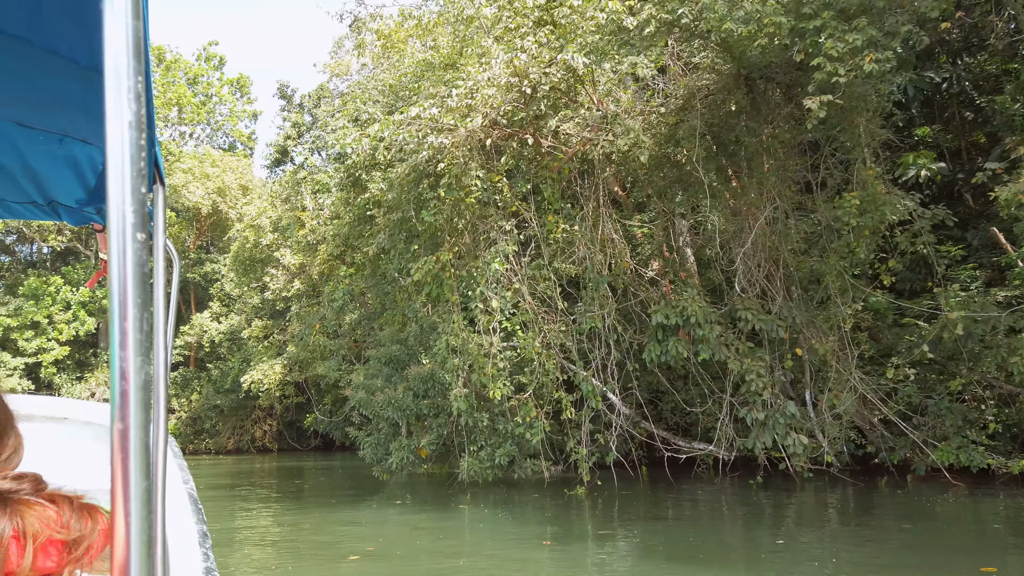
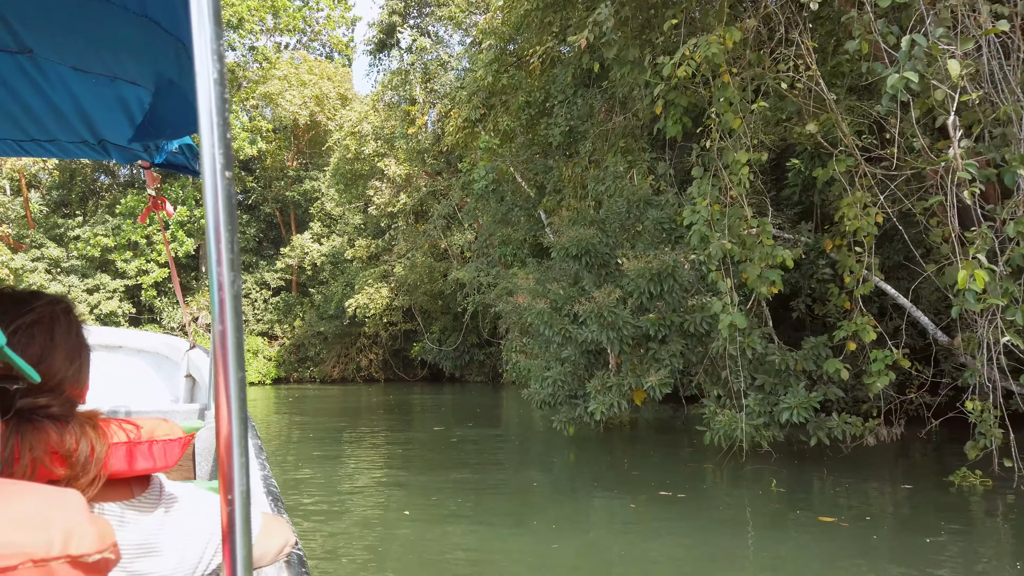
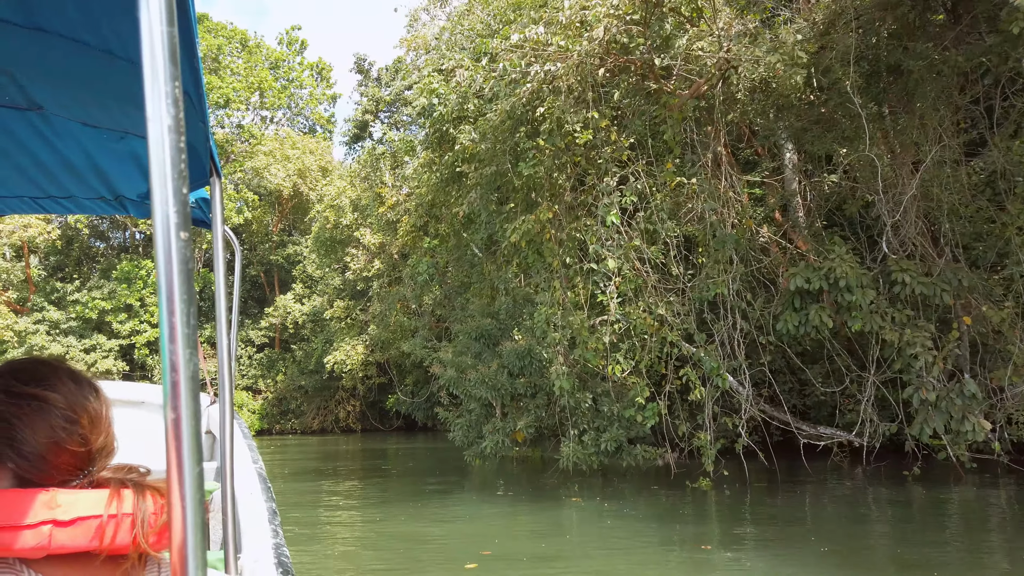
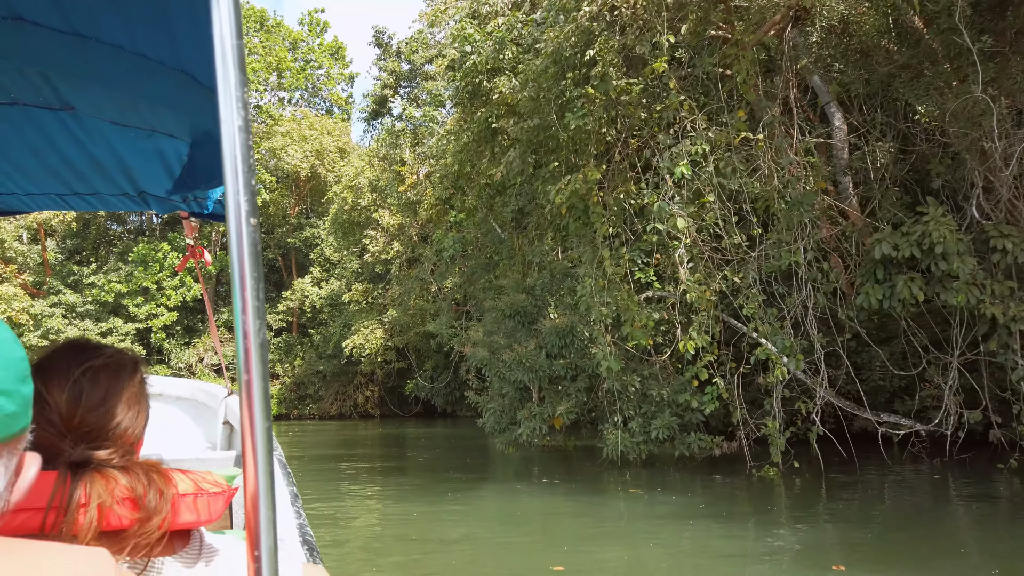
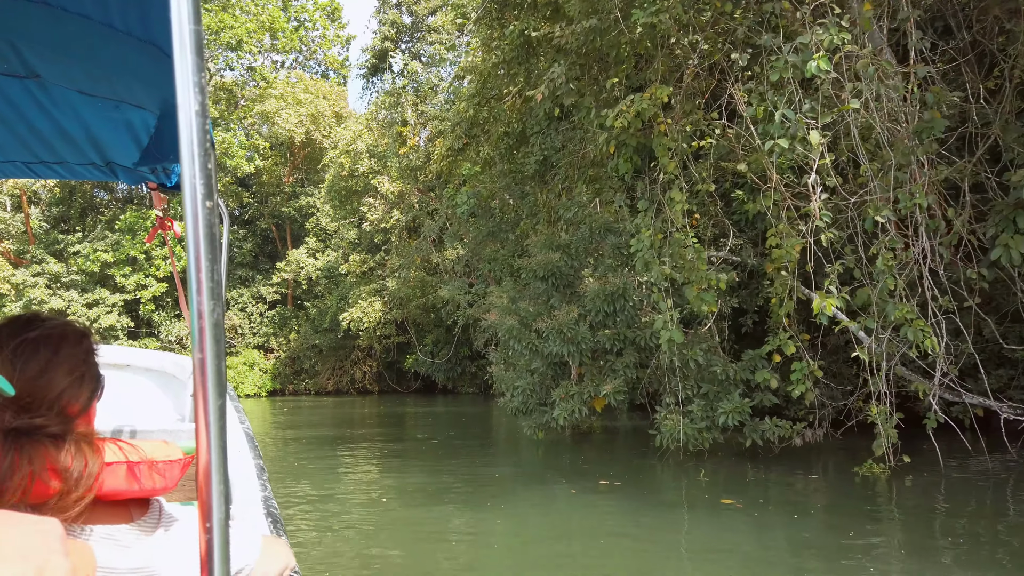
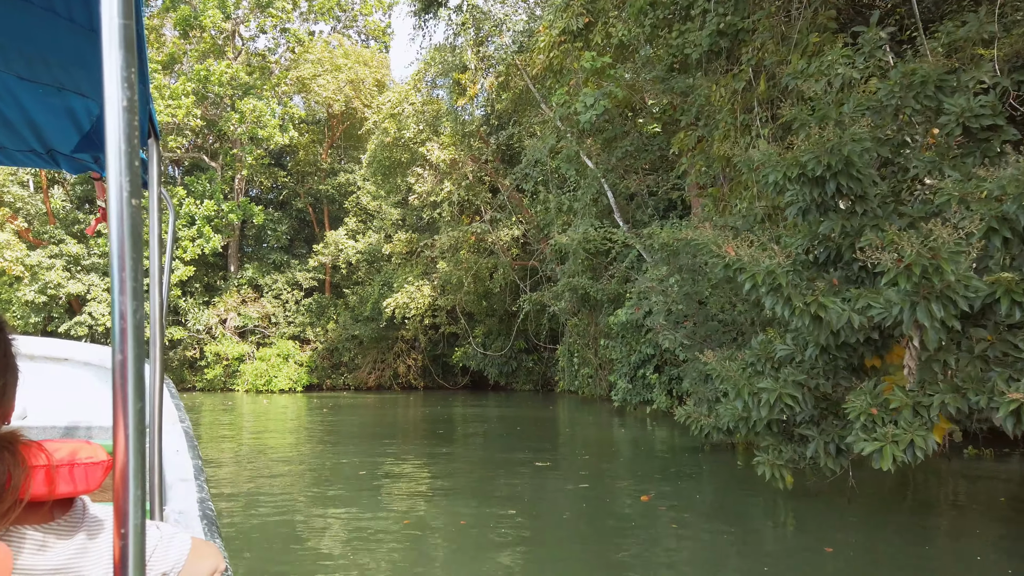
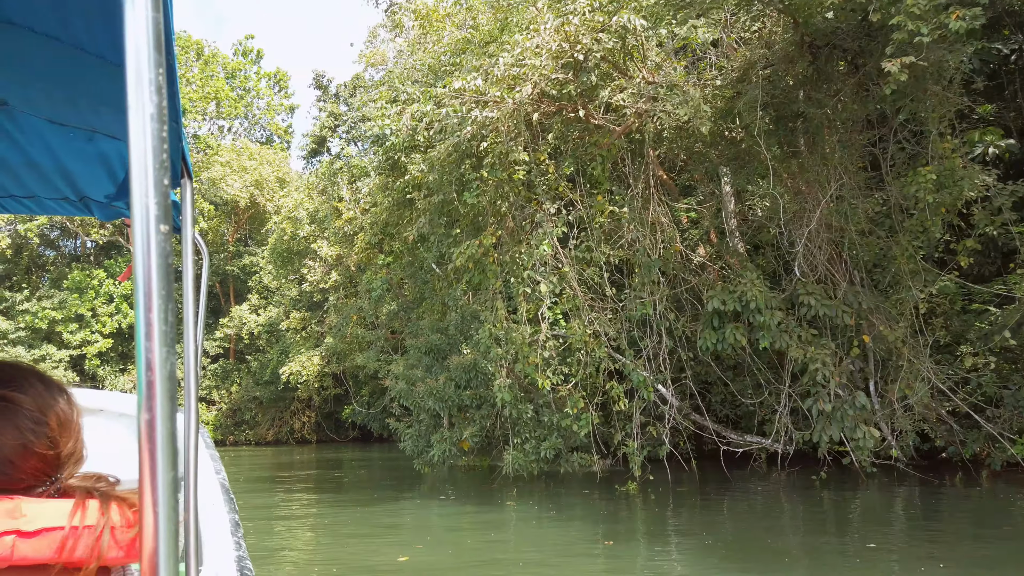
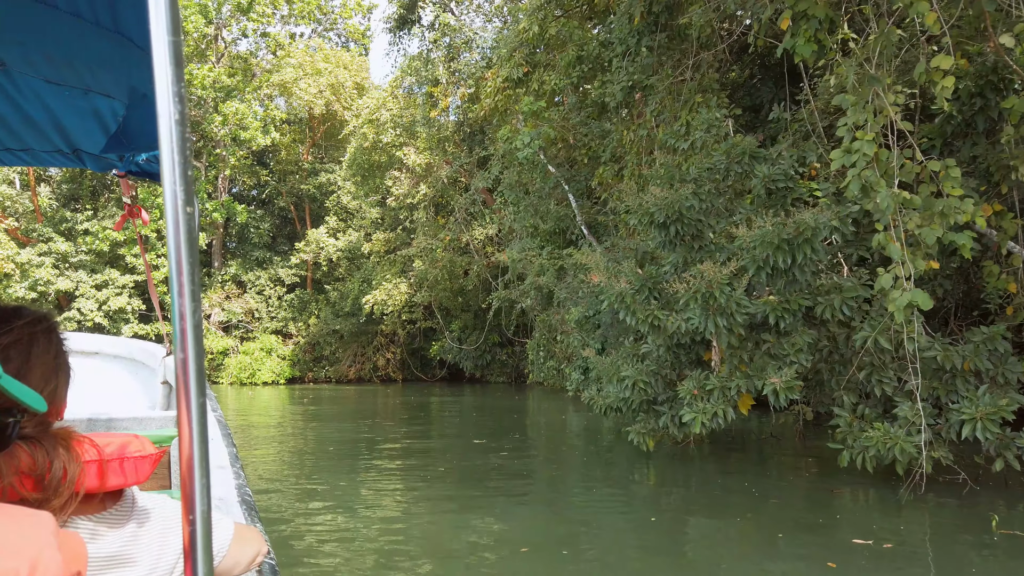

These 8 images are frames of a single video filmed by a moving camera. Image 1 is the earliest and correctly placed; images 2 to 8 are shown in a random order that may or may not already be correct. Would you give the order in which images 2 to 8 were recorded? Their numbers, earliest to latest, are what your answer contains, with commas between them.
7, 3, 4, 5, 2, 8, 6
